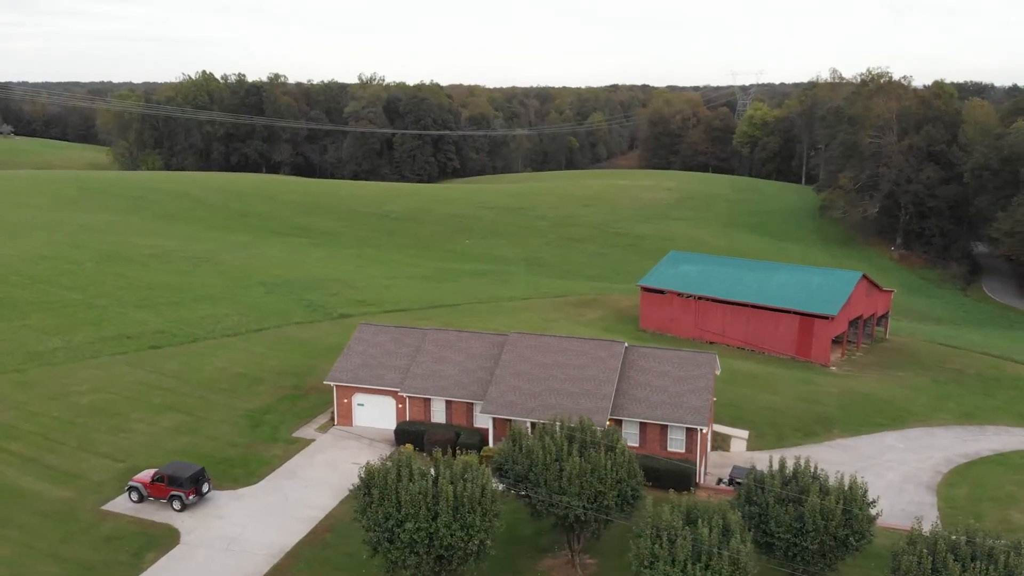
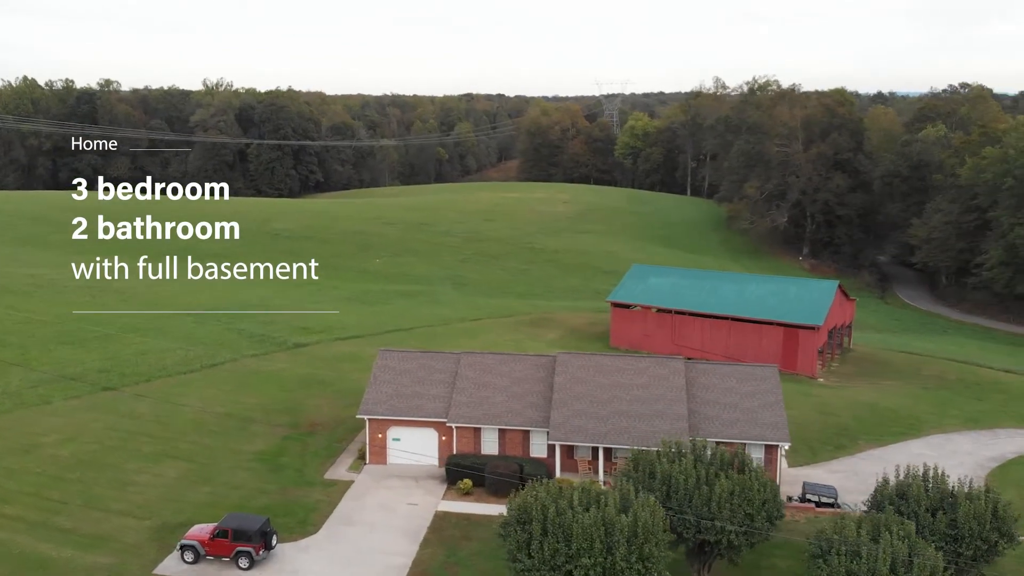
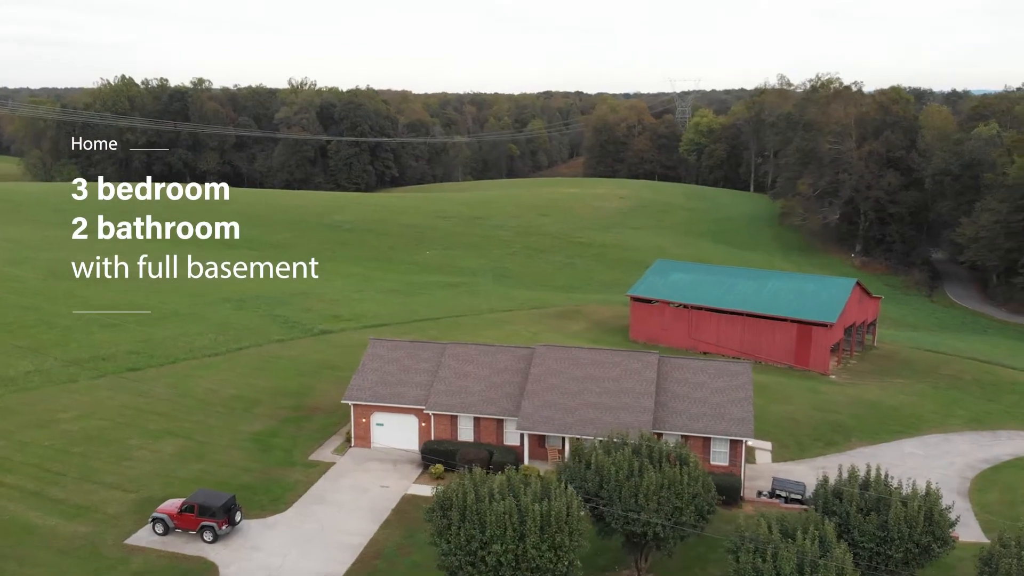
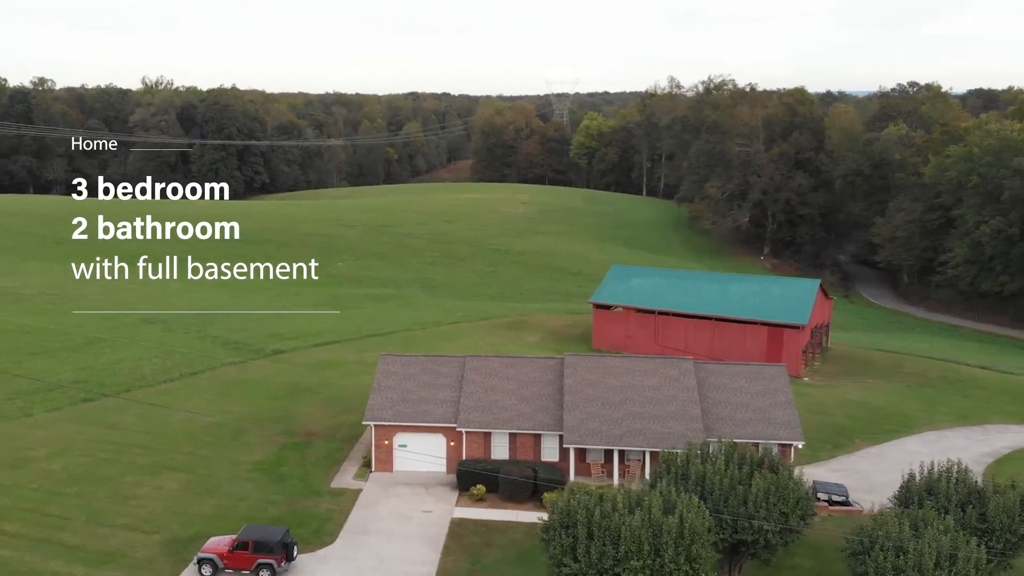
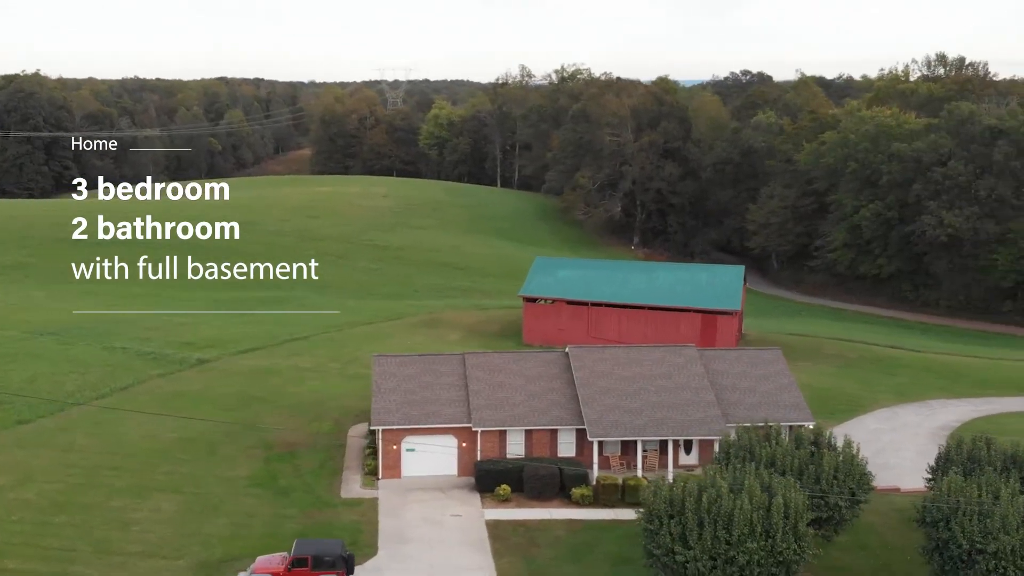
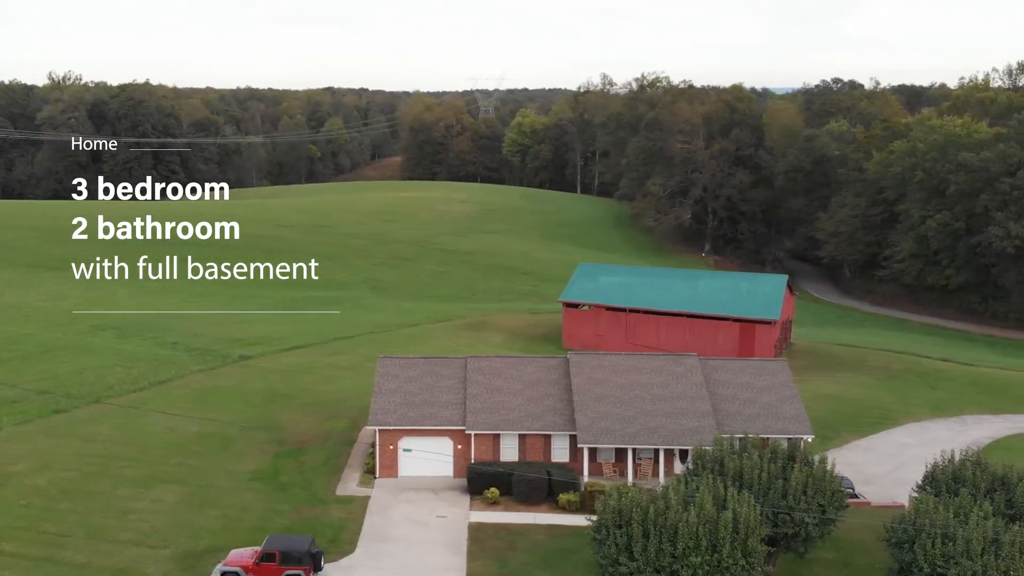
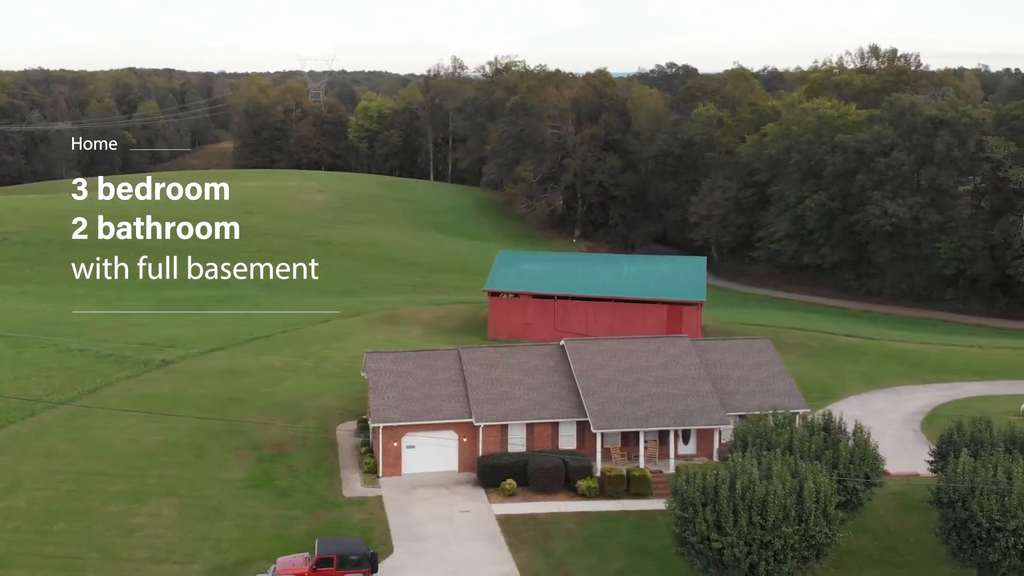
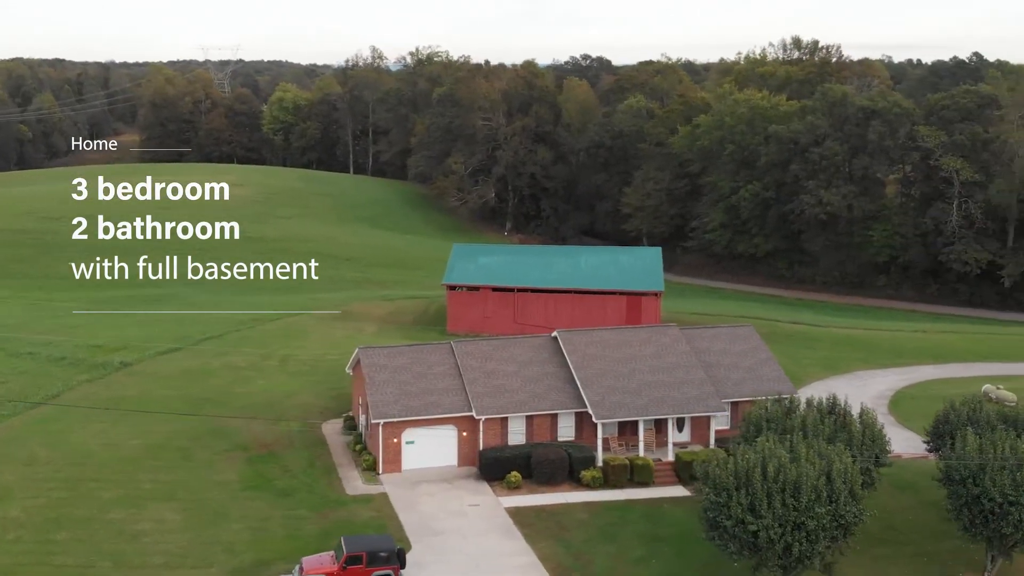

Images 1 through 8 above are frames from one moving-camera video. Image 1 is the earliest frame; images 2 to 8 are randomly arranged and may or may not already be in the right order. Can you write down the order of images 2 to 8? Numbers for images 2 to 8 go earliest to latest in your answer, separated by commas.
3, 2, 4, 6, 5, 7, 8
